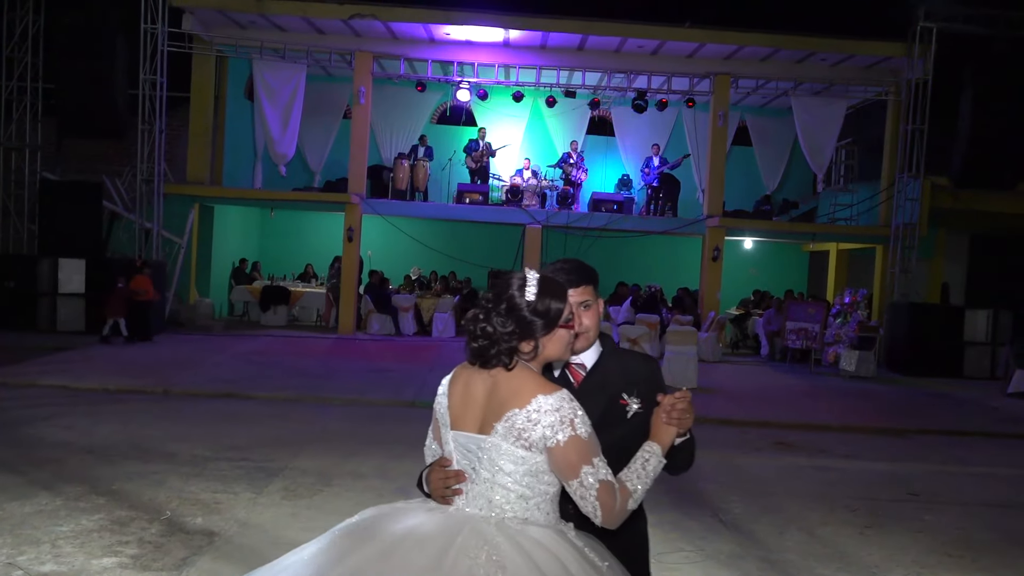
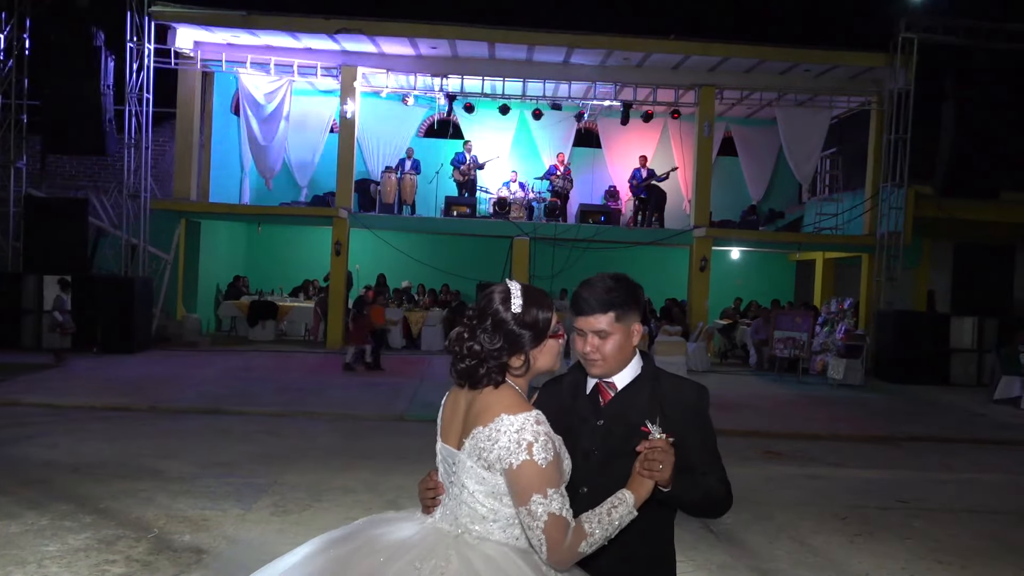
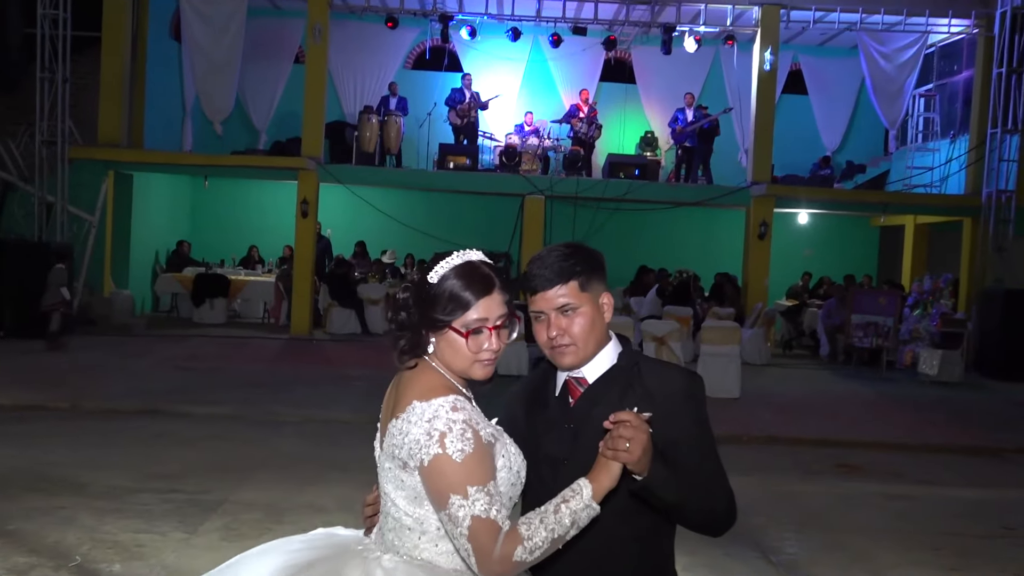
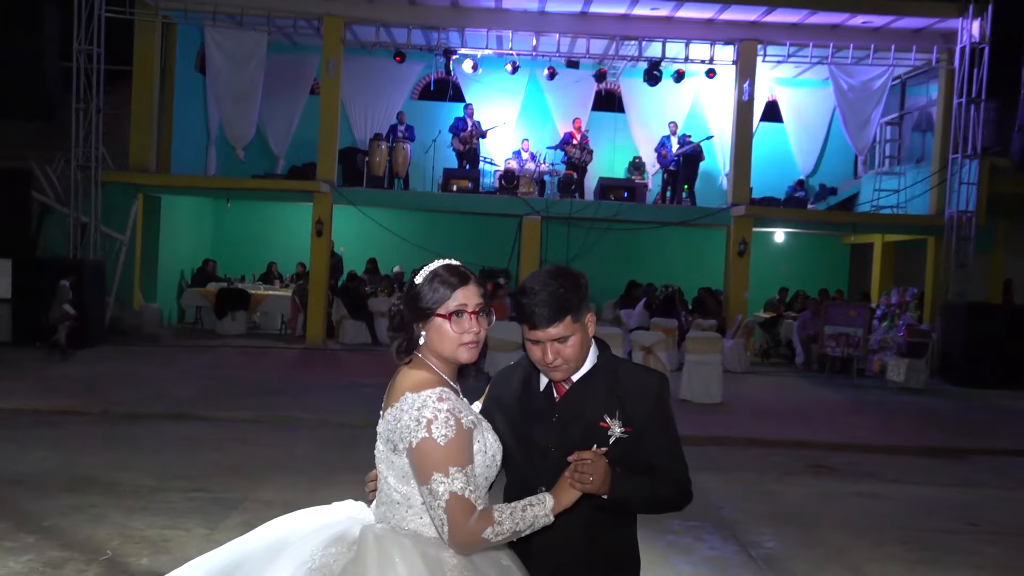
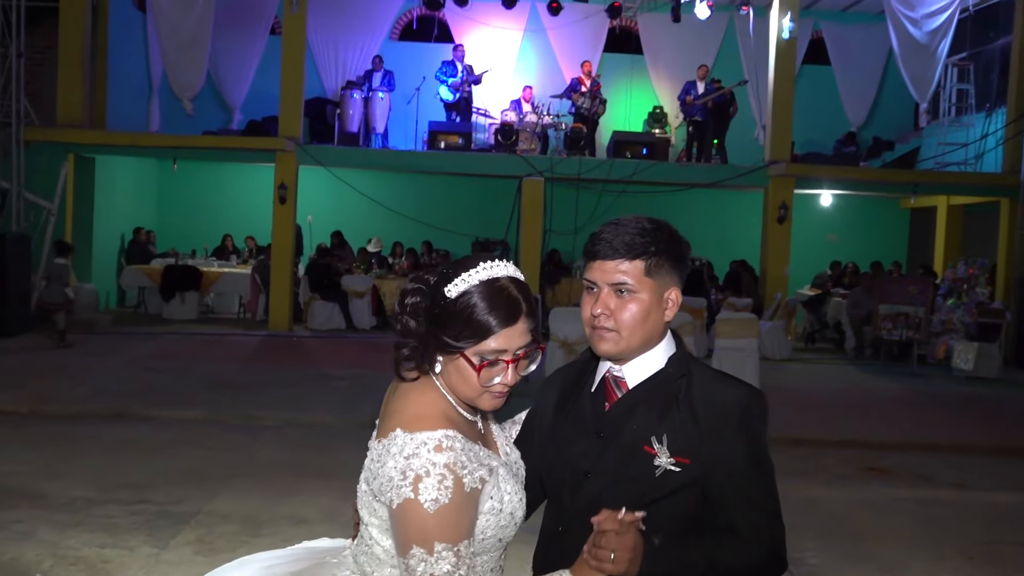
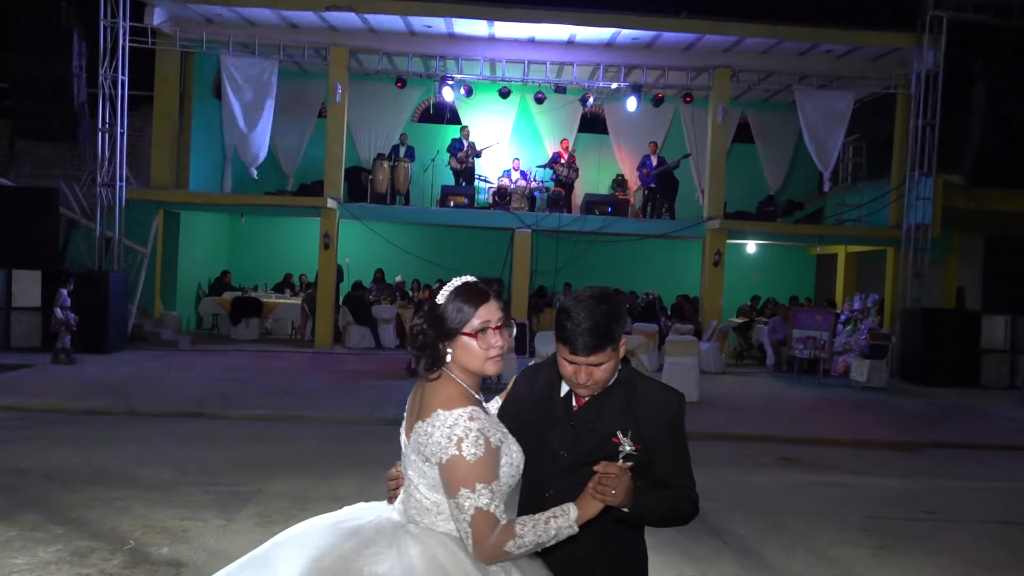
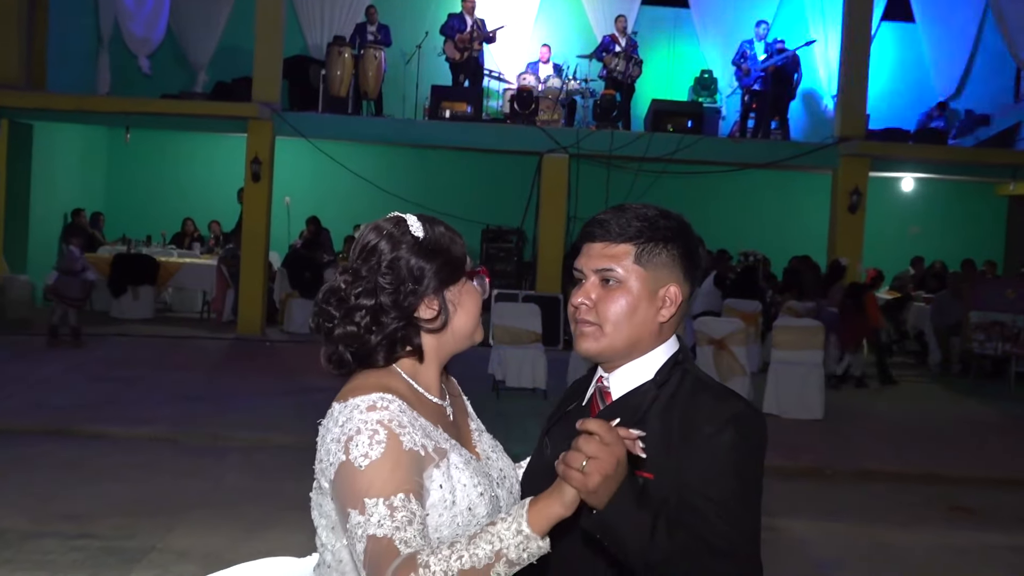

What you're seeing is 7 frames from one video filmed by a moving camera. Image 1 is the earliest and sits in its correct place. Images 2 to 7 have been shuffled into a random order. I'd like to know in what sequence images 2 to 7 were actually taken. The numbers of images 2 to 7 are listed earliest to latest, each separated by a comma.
2, 6, 4, 3, 5, 7
